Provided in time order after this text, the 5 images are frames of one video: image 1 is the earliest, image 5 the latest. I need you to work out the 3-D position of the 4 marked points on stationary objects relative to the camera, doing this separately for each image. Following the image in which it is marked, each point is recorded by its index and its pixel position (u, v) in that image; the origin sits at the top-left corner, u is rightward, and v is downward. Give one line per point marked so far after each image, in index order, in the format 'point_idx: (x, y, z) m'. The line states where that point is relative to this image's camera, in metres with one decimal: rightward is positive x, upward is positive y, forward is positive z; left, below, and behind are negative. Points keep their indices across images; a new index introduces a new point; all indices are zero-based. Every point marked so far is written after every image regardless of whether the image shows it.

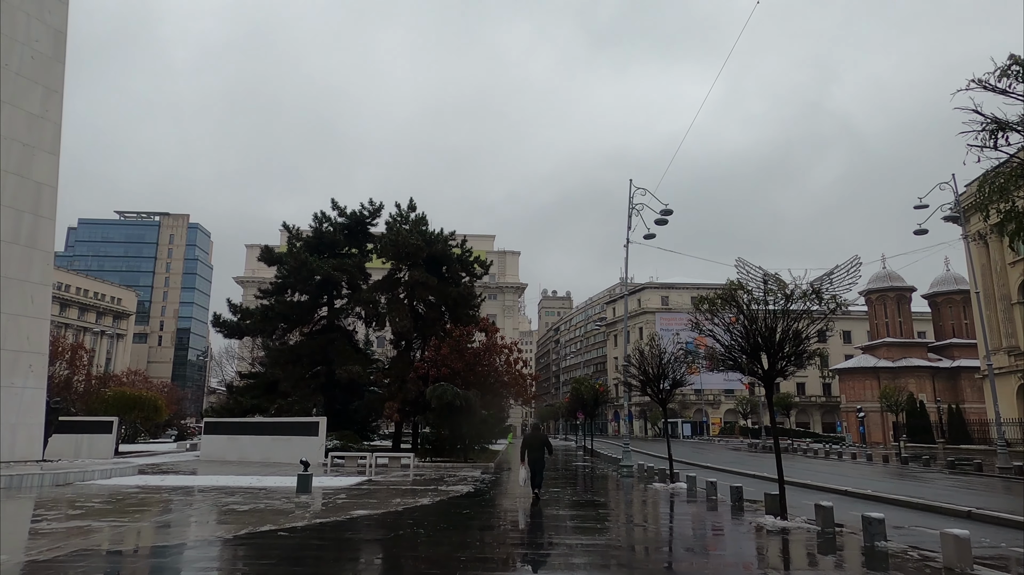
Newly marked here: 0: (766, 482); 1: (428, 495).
0: (+7.6, -5.8, +19.8) m
1: (-1.8, -4.3, +13.7) m
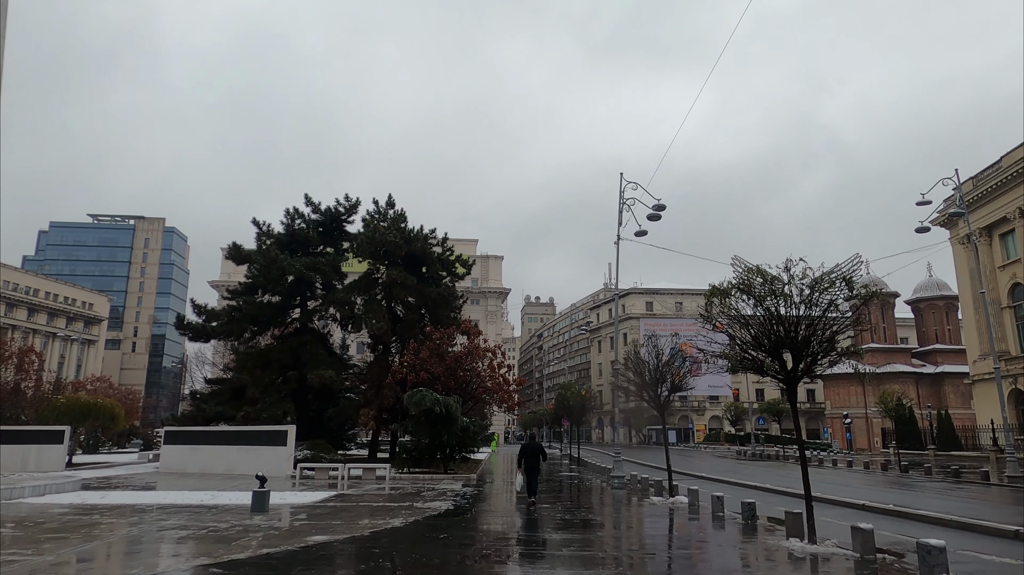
0: (+7.2, -5.7, +18.4) m
1: (-2.0, -4.1, +12.1) m
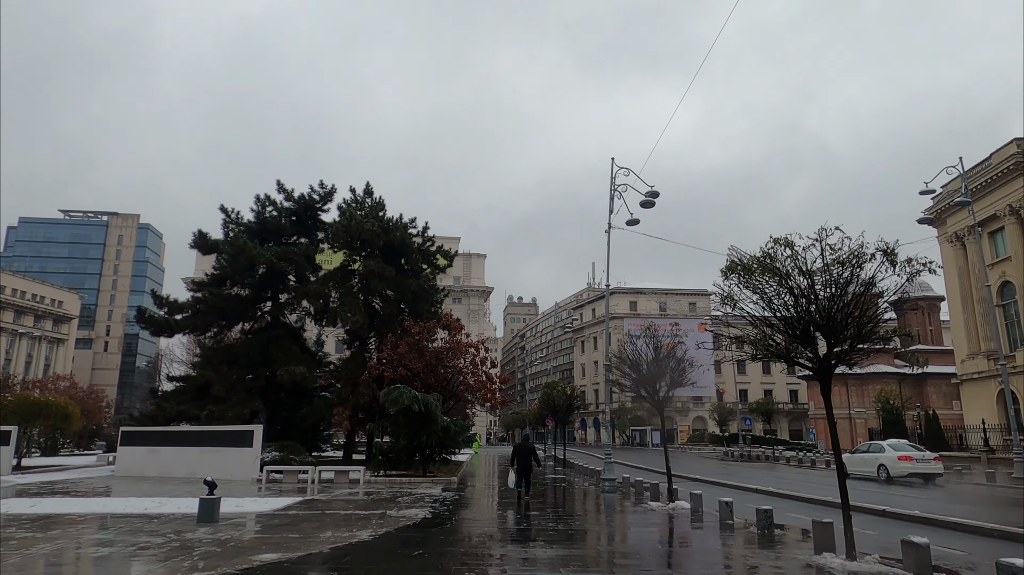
0: (+6.8, -5.4, +17.2) m
1: (-2.3, -3.8, +10.7) m
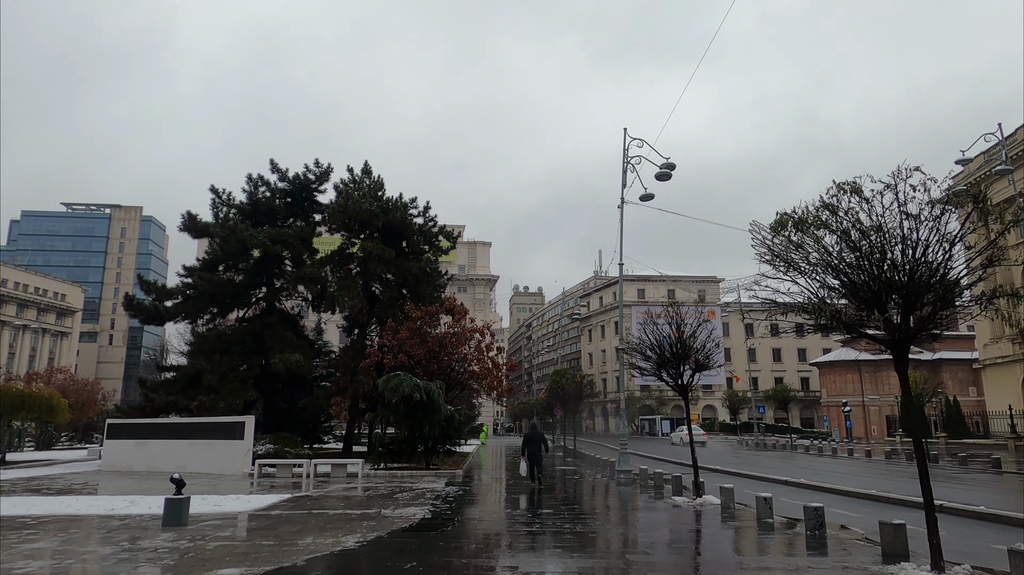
0: (+7.0, -4.8, +15.8) m
1: (-2.1, -3.4, +9.4) m
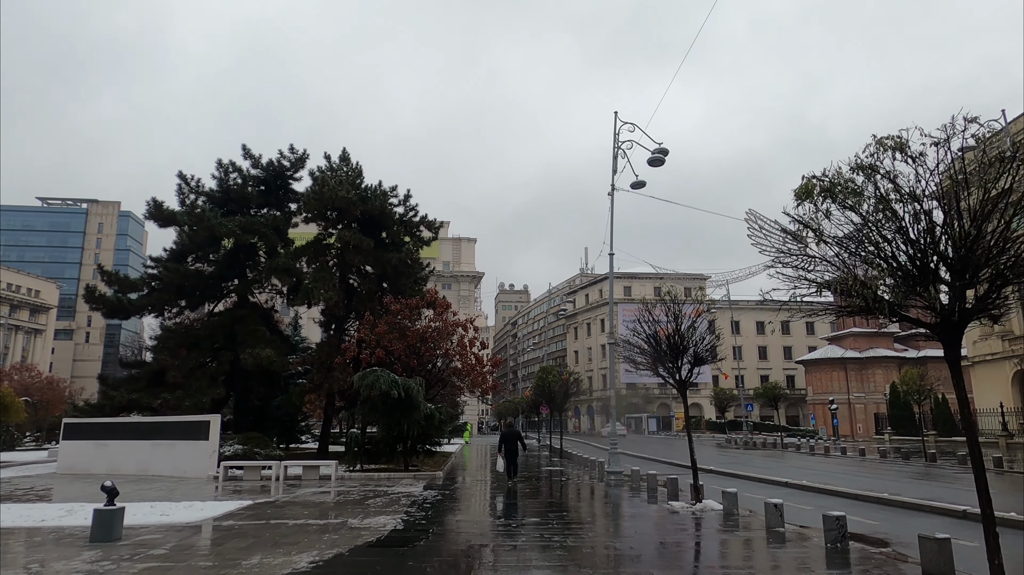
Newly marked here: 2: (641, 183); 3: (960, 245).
0: (+6.6, -4.6, +14.9) m
1: (-2.3, -3.1, +8.2) m
2: (+3.8, +3.1, +19.6) m
3: (+3.7, +0.4, +5.6) m
